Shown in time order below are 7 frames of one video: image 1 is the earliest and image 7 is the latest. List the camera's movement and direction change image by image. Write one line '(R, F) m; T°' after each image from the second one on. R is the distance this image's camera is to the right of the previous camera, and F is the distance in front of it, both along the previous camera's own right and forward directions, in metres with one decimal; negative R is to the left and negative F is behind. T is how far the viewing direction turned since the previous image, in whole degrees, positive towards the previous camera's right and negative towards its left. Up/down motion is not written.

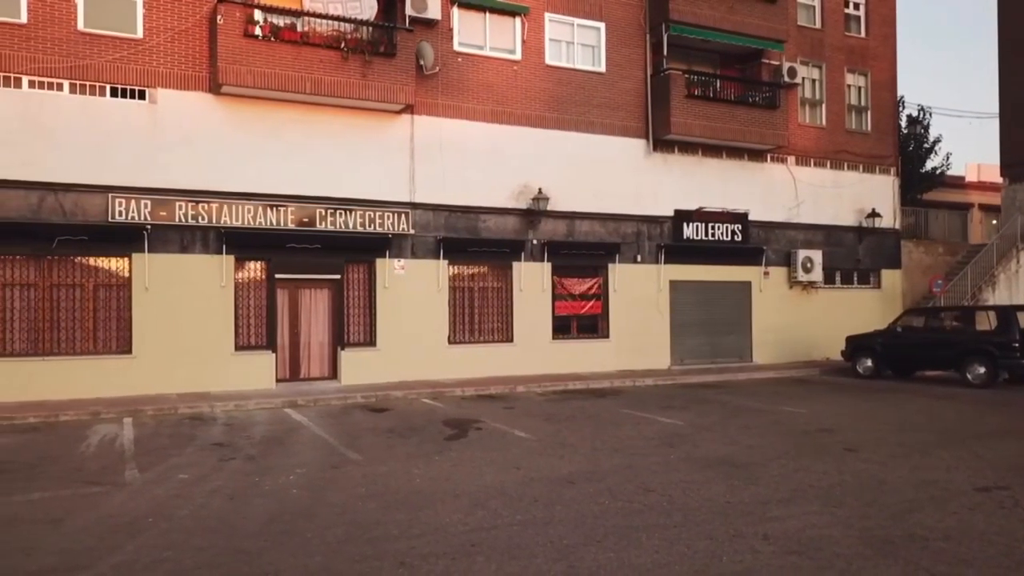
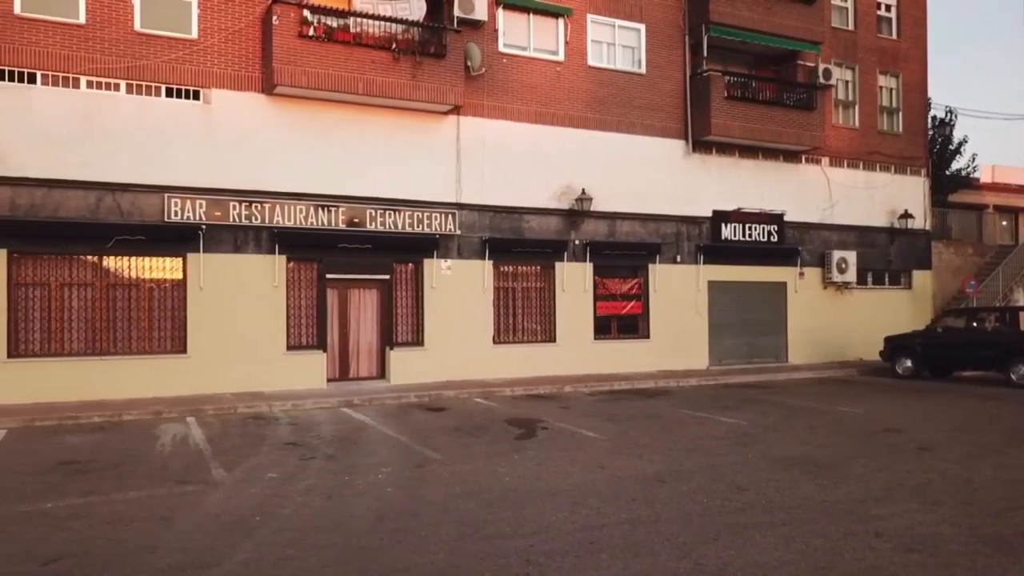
(-1.0, -0.1) m; 0°
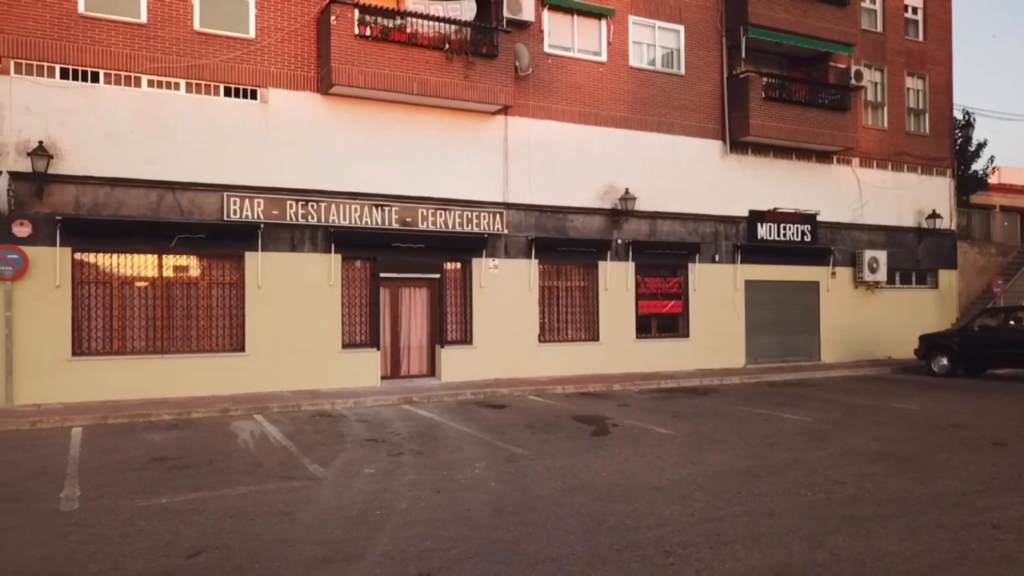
(-1.2, -0.1) m; +1°
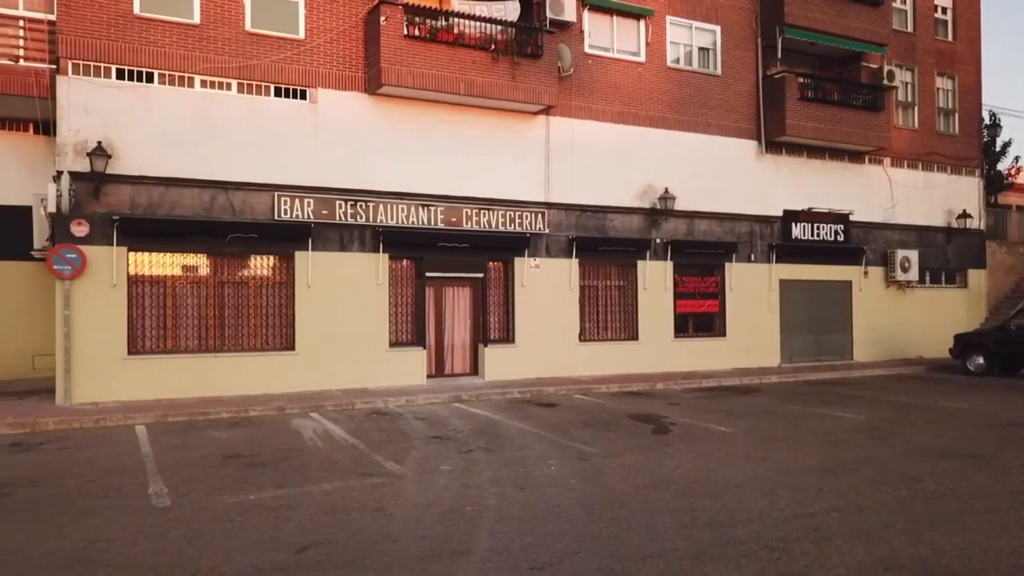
(-0.9, -0.1) m; 0°
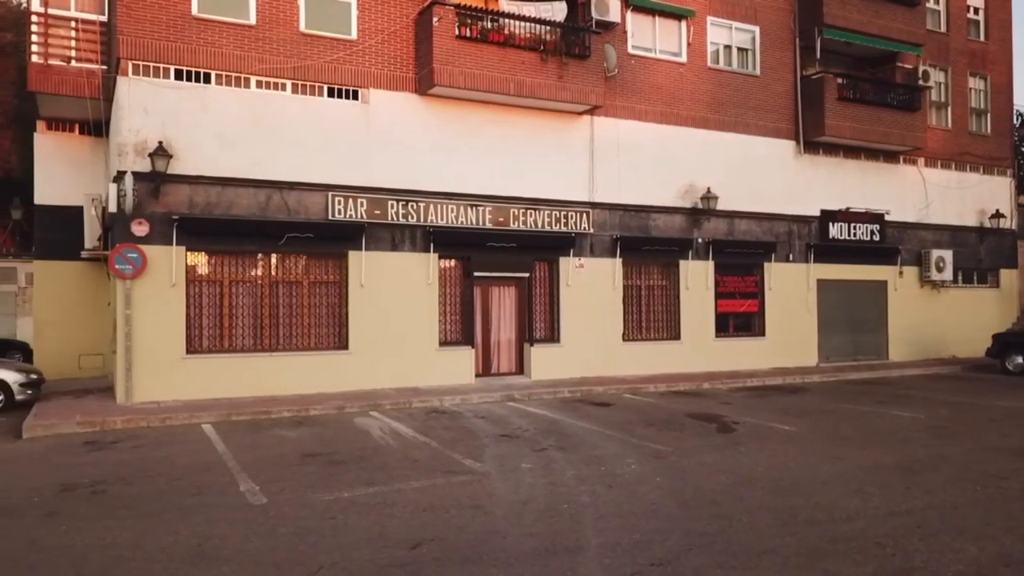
(-0.9, -0.1) m; 0°
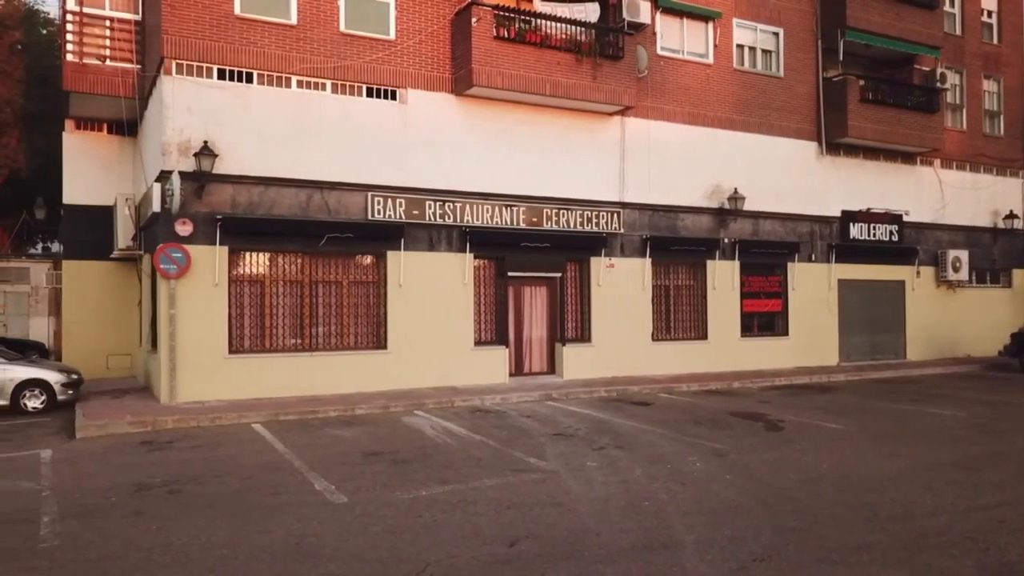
(-0.9, -0.1) m; +1°
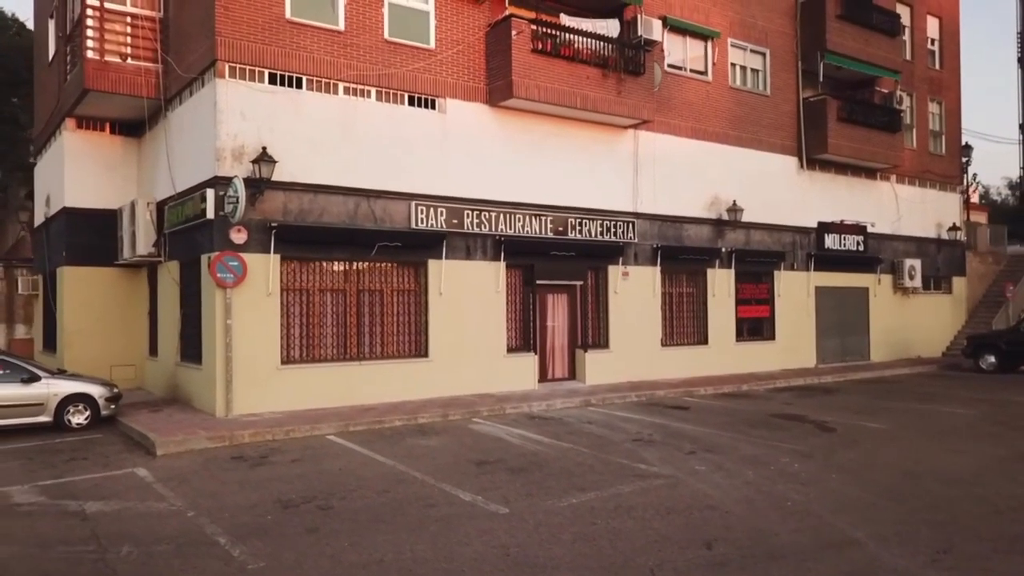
(-2.7, -0.1) m; +7°
